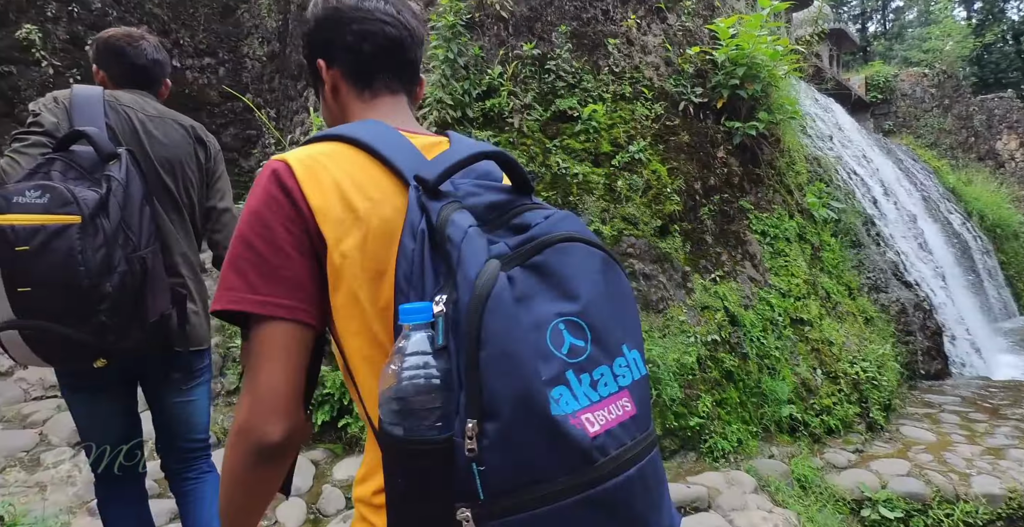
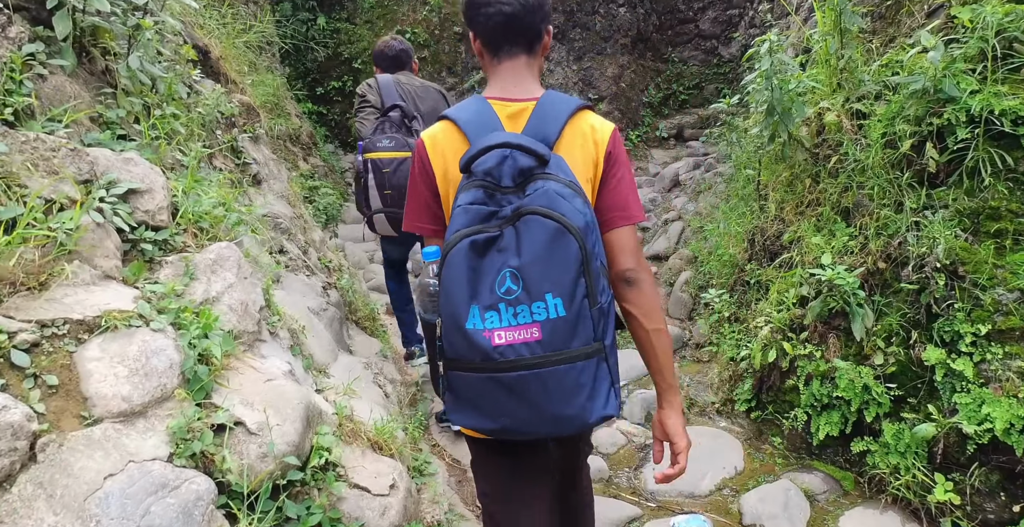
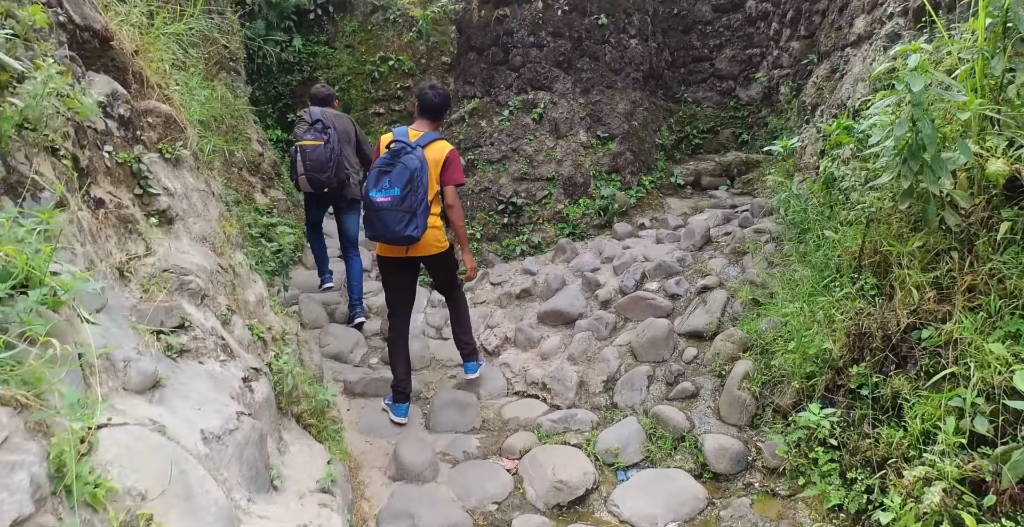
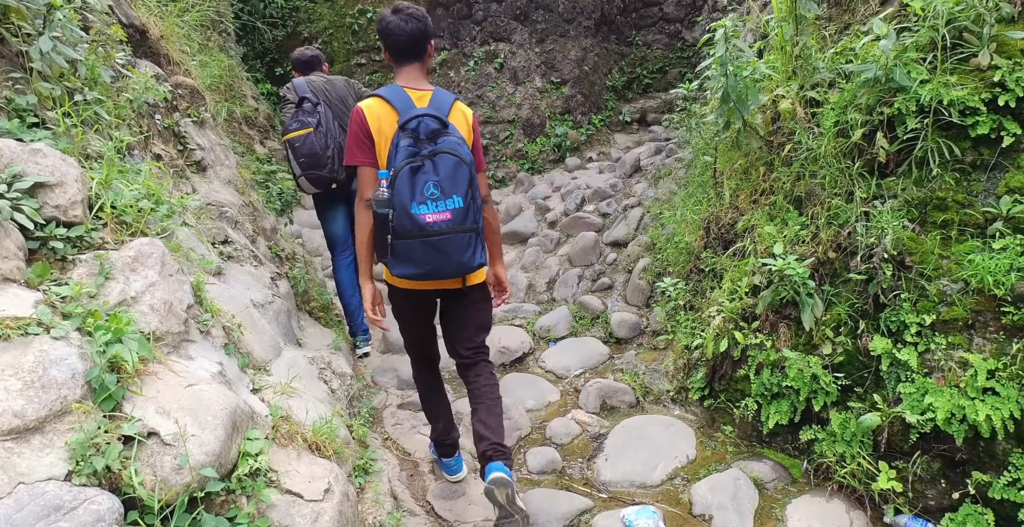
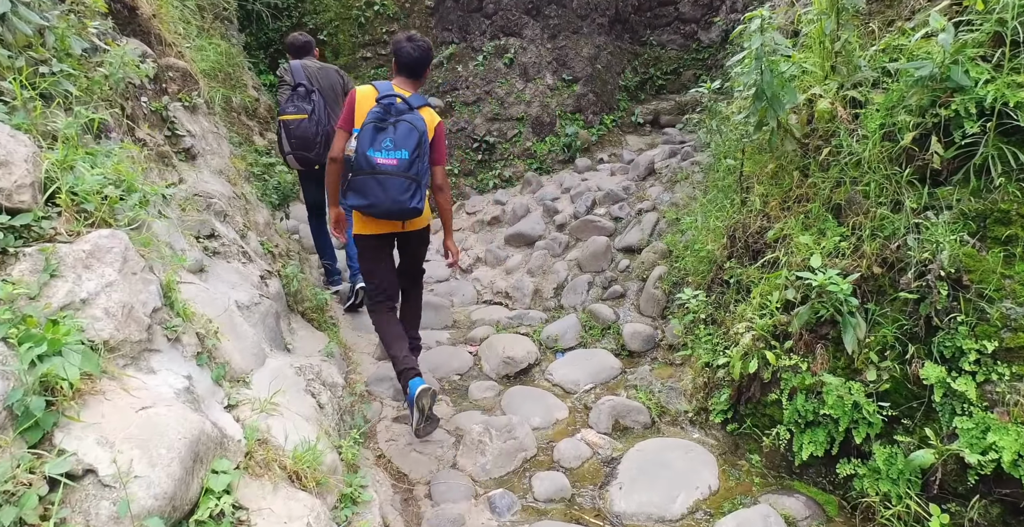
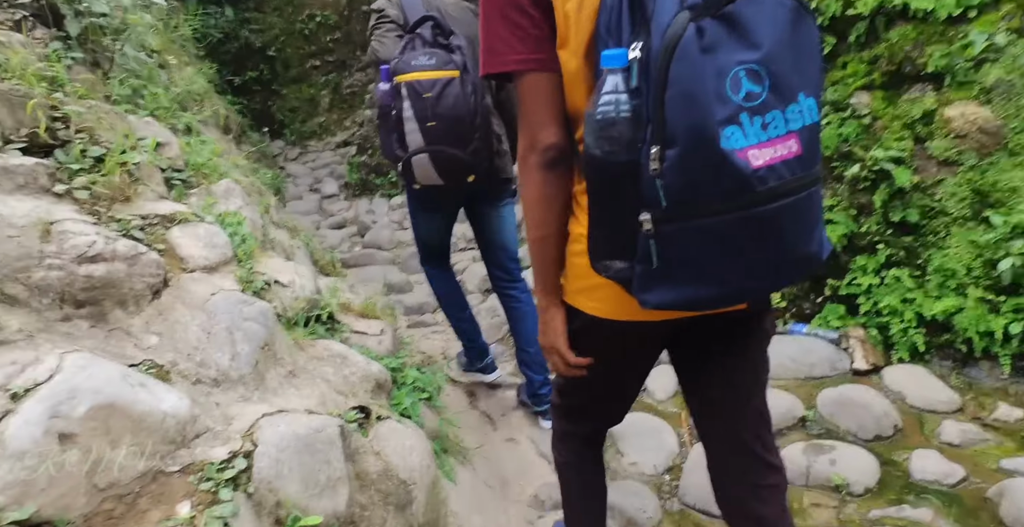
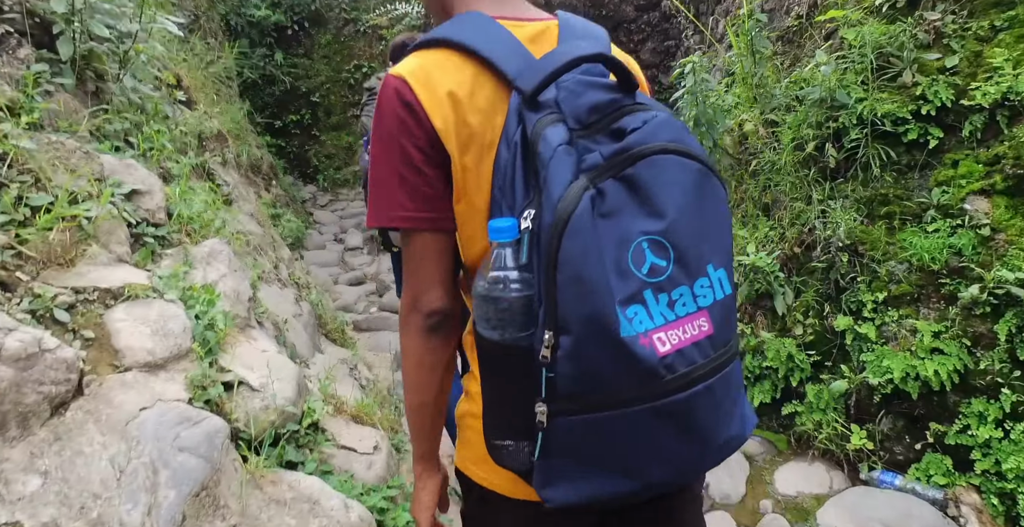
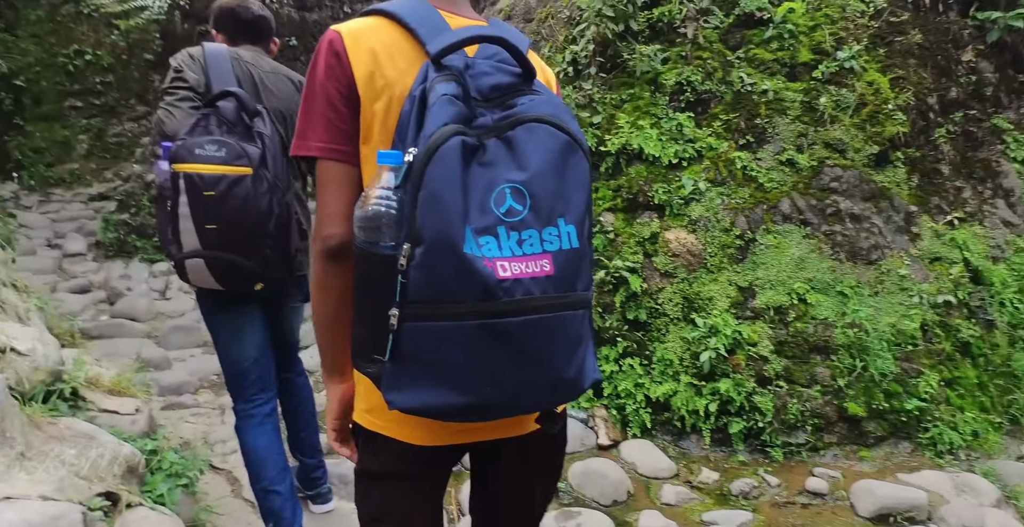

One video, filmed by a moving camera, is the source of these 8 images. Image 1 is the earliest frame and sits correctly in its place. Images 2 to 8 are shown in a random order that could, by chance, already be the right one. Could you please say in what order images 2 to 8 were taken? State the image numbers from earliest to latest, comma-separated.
8, 6, 7, 2, 4, 5, 3
